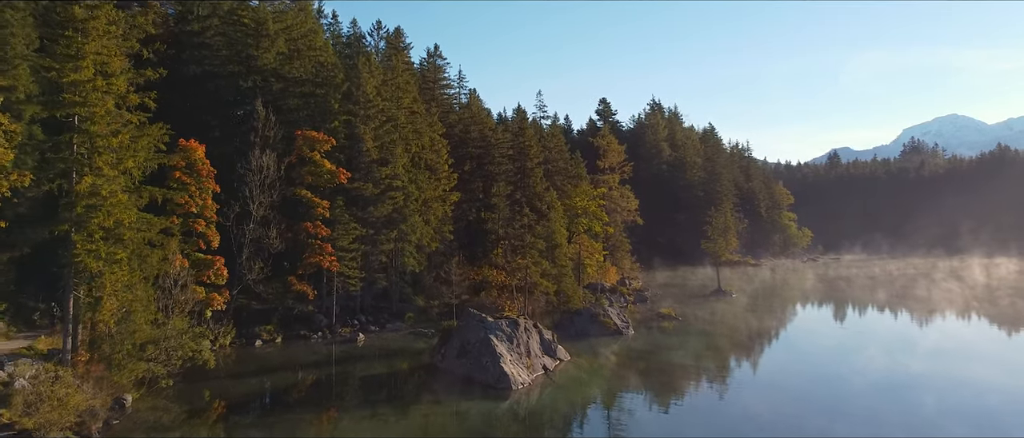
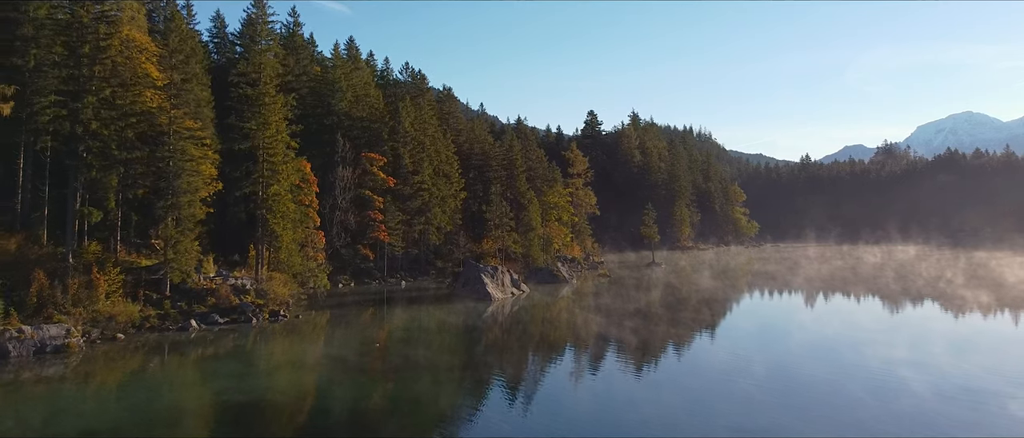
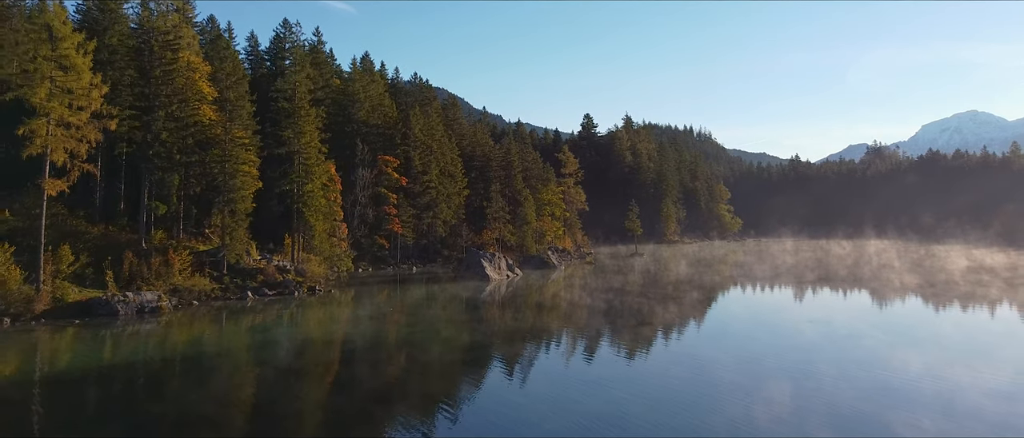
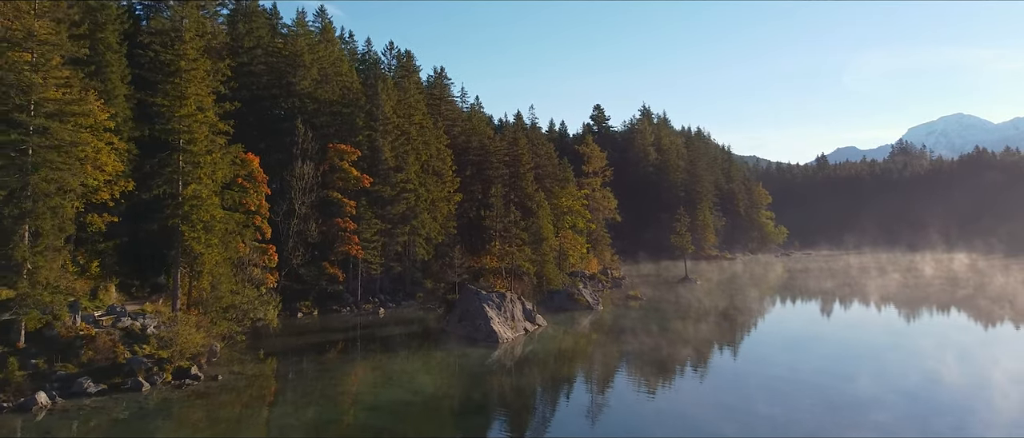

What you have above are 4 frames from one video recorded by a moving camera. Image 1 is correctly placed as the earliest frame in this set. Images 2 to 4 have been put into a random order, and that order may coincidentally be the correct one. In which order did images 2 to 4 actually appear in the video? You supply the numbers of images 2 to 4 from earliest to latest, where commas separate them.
4, 2, 3
